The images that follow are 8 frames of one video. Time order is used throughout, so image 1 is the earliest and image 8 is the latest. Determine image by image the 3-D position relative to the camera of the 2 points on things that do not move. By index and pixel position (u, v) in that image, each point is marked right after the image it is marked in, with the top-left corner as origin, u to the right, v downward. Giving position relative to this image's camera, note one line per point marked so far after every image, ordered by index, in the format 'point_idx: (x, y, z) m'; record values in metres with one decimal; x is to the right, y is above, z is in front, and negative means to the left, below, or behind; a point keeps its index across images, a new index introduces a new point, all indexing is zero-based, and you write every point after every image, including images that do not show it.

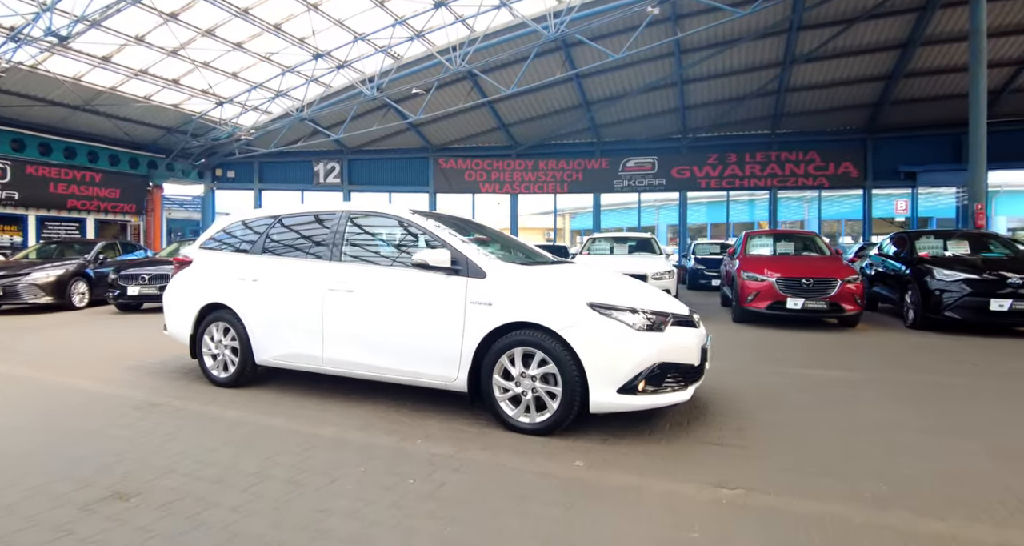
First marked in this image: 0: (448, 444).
0: (-0.3, -1.1, +3.4) m
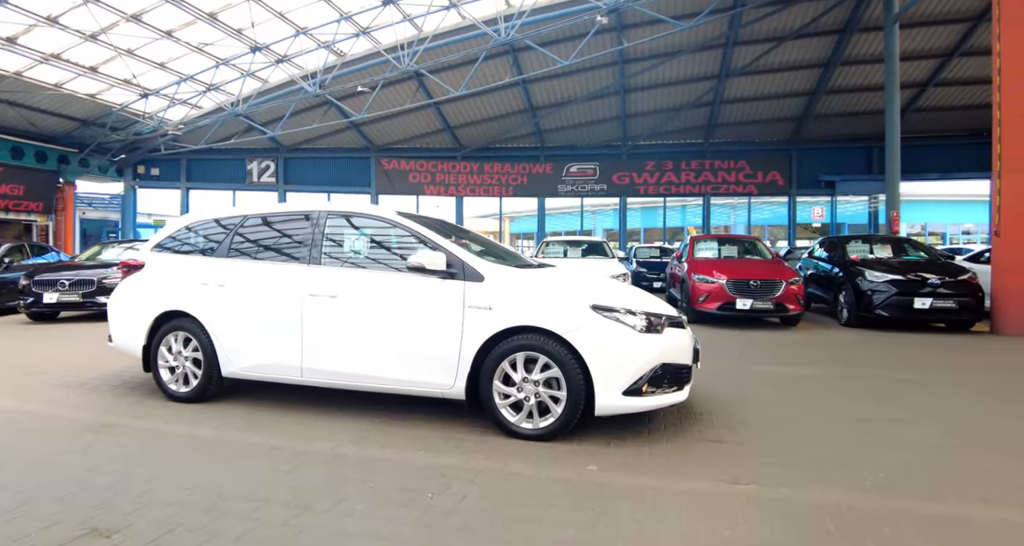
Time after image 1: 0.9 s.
0: (-0.3, -1.1, +3.3) m
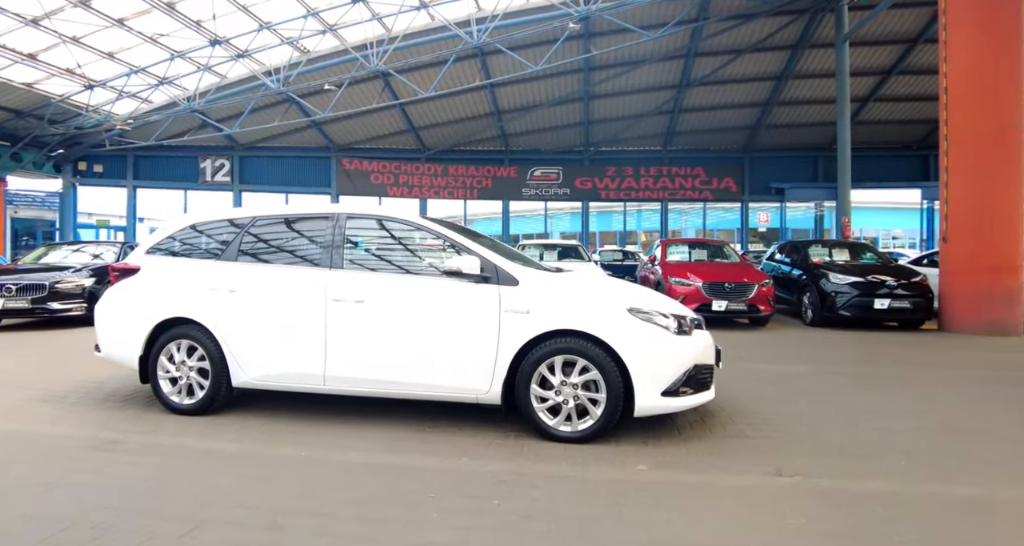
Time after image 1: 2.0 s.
0: (0.0, -1.1, +3.3) m
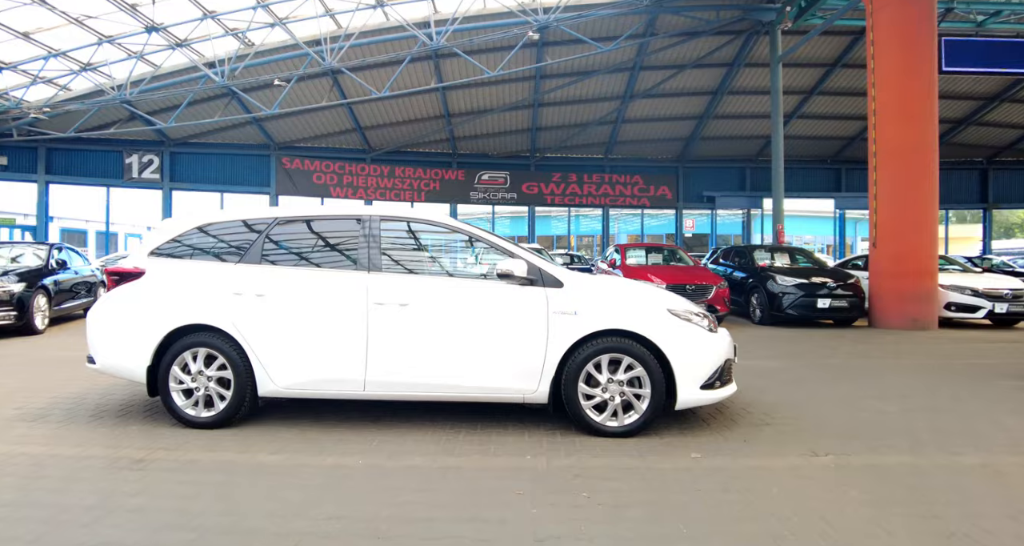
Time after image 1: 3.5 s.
0: (+0.3, -1.2, +3.4) m
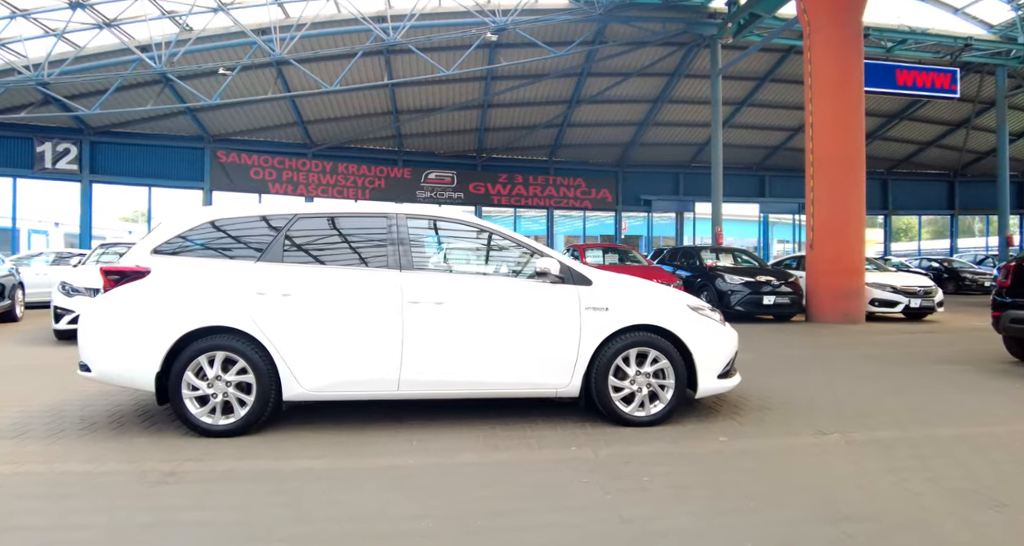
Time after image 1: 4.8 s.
0: (+0.6, -1.1, +3.6) m
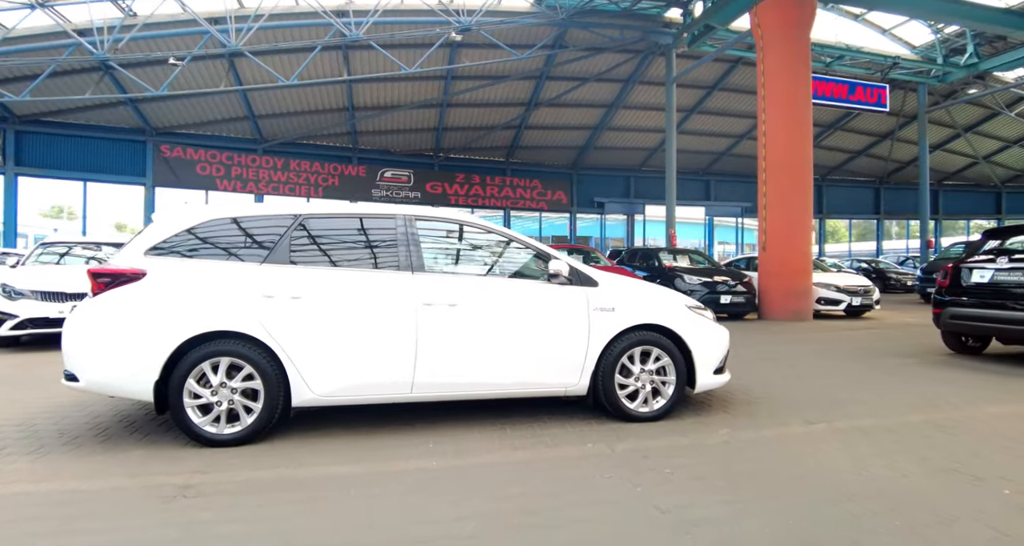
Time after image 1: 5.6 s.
0: (+0.7, -1.2, +3.7) m
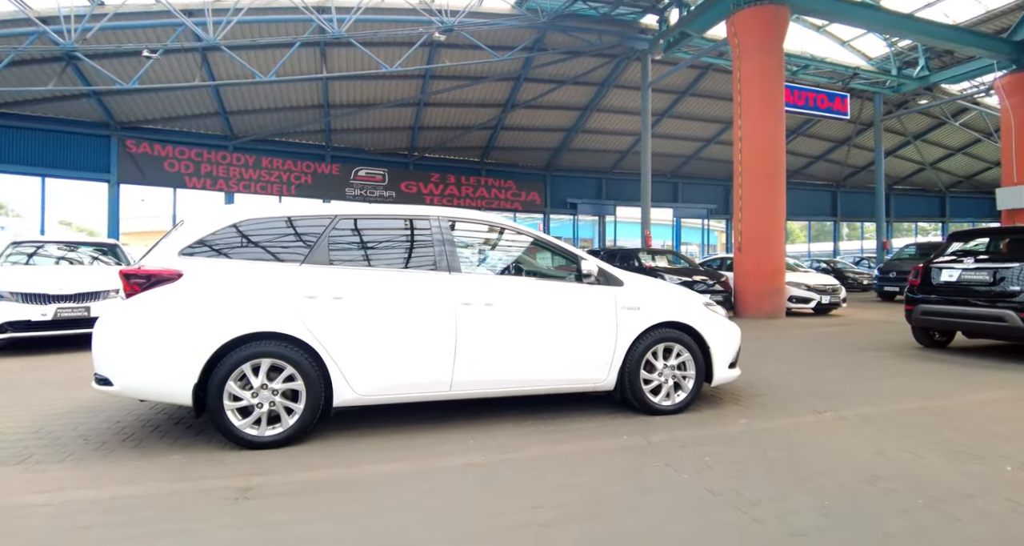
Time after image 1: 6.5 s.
0: (+1.0, -1.2, +3.9) m
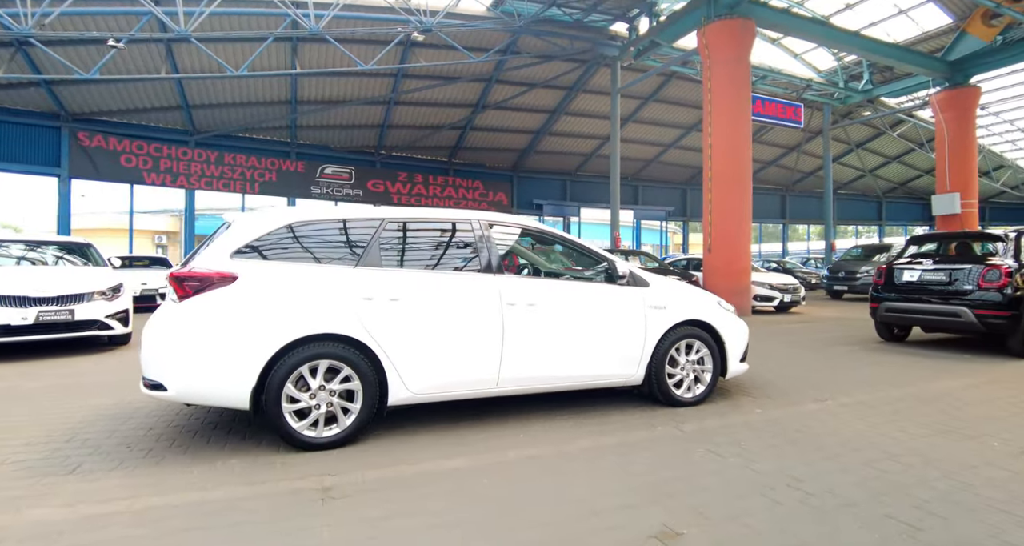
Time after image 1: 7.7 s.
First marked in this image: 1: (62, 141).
0: (+1.3, -1.2, +4.2) m
1: (-12.3, +3.6, +14.5) m
